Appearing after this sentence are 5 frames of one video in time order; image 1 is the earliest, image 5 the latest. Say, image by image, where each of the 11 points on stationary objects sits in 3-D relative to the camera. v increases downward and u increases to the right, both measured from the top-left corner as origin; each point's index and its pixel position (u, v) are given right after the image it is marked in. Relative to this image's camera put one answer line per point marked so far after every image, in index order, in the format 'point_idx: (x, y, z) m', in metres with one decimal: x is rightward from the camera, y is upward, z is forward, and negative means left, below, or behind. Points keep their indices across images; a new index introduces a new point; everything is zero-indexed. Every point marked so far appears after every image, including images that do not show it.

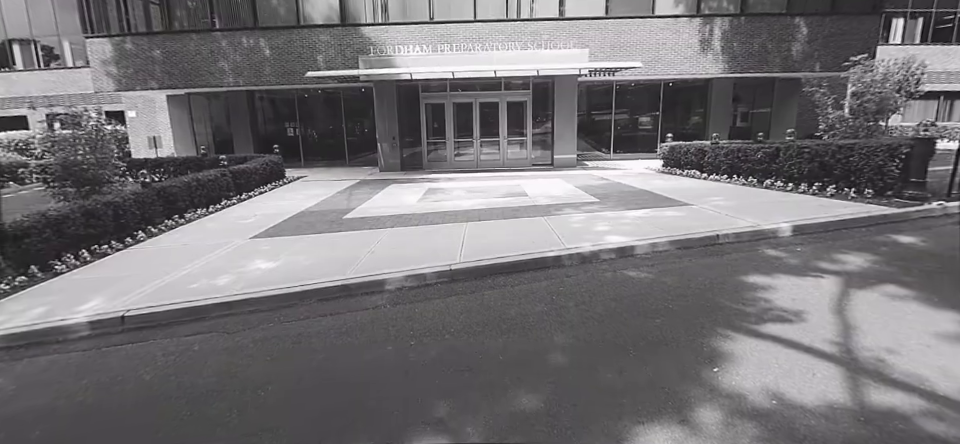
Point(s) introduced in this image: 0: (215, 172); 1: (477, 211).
0: (-7.4, +1.4, +11.3) m
1: (-0.1, +0.3, +8.6) m
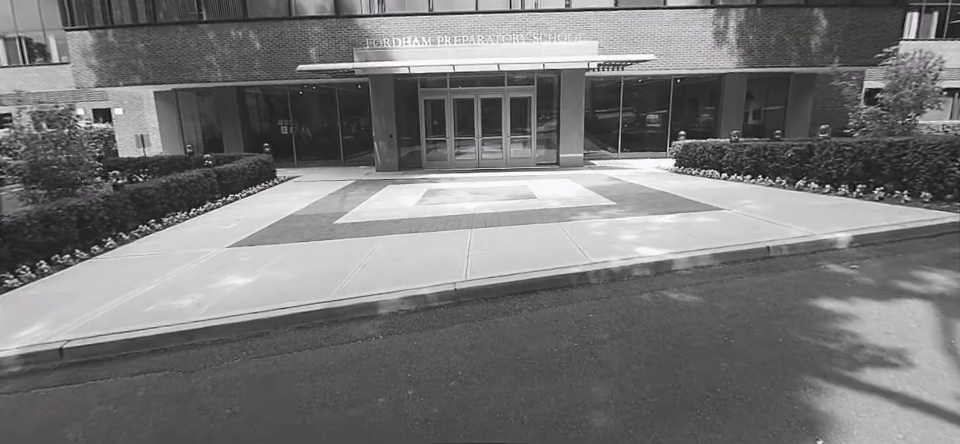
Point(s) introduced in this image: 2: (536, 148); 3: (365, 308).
0: (-7.3, +1.2, +10.4) m
1: (0.0, +0.1, +7.8) m
2: (+2.3, +3.1, +16.6) m
3: (-1.2, -0.9, +4.1) m
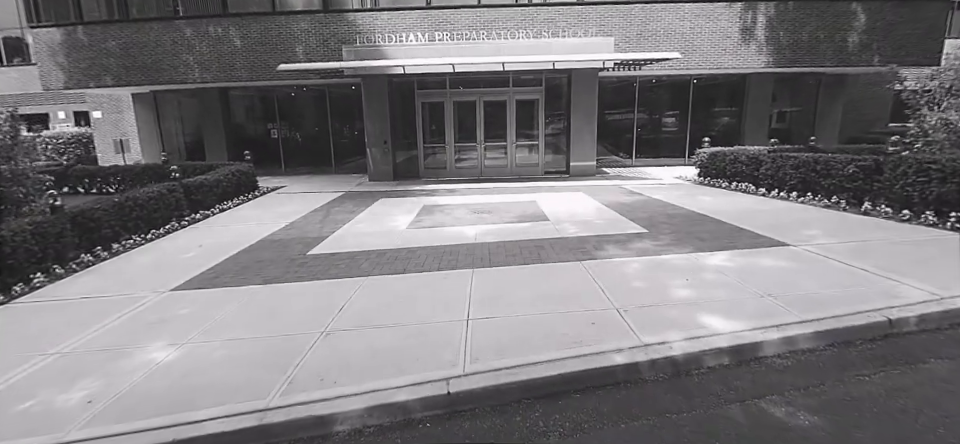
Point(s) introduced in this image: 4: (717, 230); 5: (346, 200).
0: (-7.3, +0.7, +9.1) m
1: (+0.1, -0.4, +6.5) m
2: (+2.4, +2.6, +15.2) m
3: (-1.1, -1.4, +2.8) m
4: (+3.7, -0.1, +6.2) m
5: (-3.8, +0.6, +11.4) m
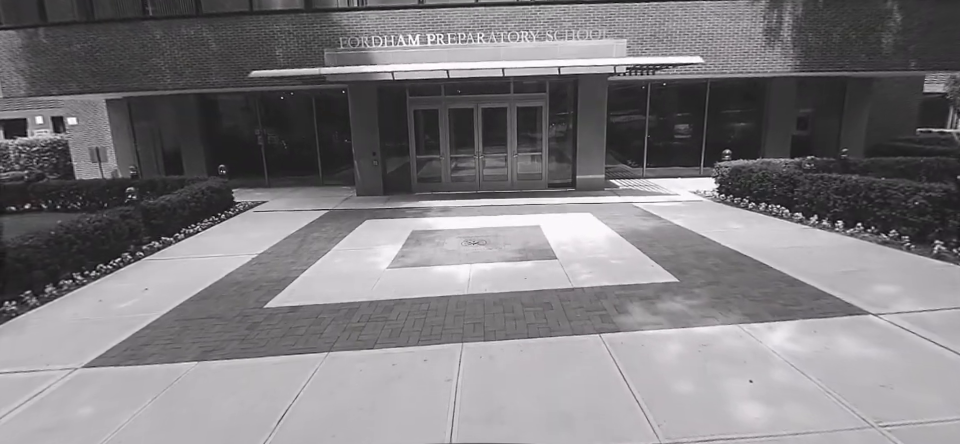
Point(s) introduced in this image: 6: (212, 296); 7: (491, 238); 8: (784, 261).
0: (-7.4, +0.1, +8.0) m
1: (0.0, -1.0, +5.4) m
2: (+2.3, +2.1, +14.1) m
3: (-1.2, -2.0, +1.7) m
4: (+3.6, -0.8, +5.1) m
5: (-3.9, 0.0, +10.2) m
6: (-4.0, -1.1, +6.0) m
7: (+0.2, -0.3, +8.1) m
8: (+4.4, -0.6, +5.8) m
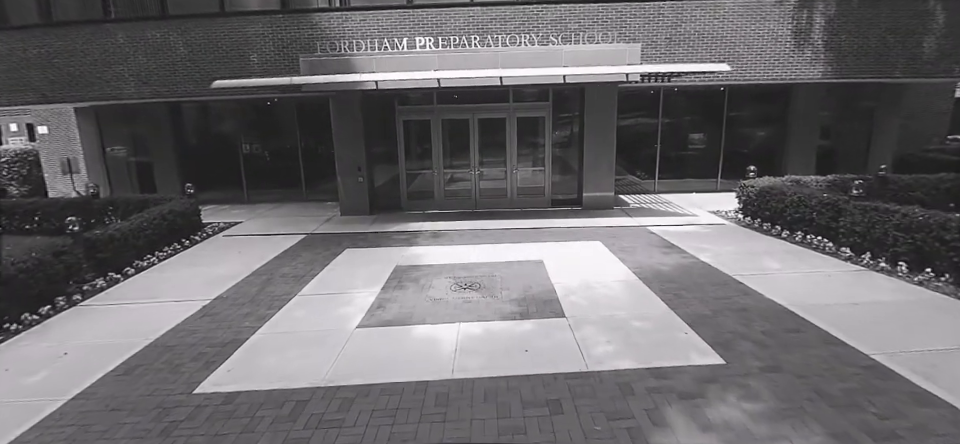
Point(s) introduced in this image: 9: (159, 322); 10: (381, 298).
0: (-7.5, -0.5, +6.8) m
1: (-0.1, -1.7, +4.2) m
2: (+2.2, +1.4, +12.9) m
3: (-1.4, -2.7, +0.5) m
4: (+3.5, -1.4, +3.9) m
5: (-4.0, -0.7, +9.0) m
6: (-4.1, -1.8, +4.8) m
7: (+0.1, -1.0, +6.9) m
8: (+4.3, -1.2, +4.6) m
9: (-4.9, -1.5, +6.1) m
10: (-1.6, -1.2, +6.5) m
